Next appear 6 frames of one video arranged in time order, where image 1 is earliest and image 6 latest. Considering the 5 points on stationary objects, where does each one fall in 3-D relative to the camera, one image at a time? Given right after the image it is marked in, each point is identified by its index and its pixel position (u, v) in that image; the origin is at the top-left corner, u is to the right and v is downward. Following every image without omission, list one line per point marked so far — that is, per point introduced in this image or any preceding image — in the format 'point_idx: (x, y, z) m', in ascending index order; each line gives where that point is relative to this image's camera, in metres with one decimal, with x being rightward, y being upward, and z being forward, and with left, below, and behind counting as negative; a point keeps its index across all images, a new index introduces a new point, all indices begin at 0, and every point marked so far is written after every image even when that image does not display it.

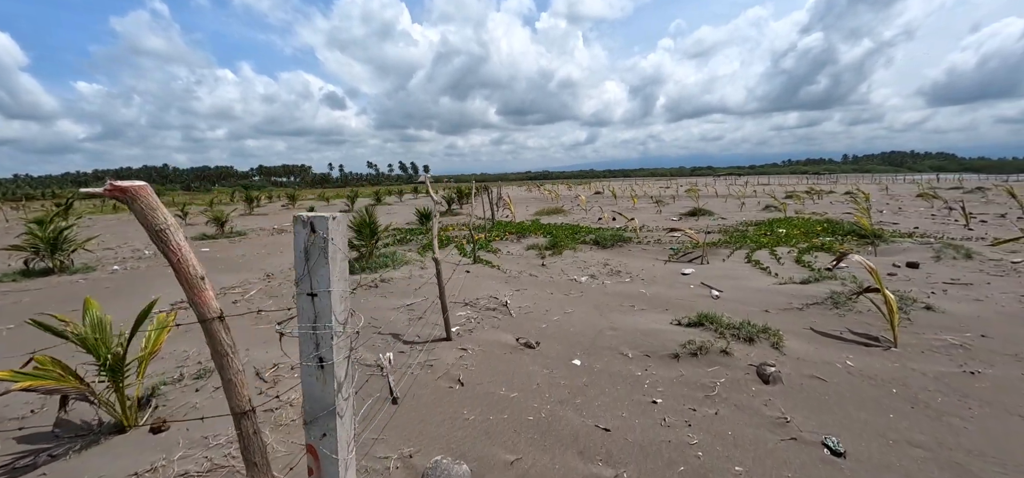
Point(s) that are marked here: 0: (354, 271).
0: (-3.2, -0.7, +8.4) m
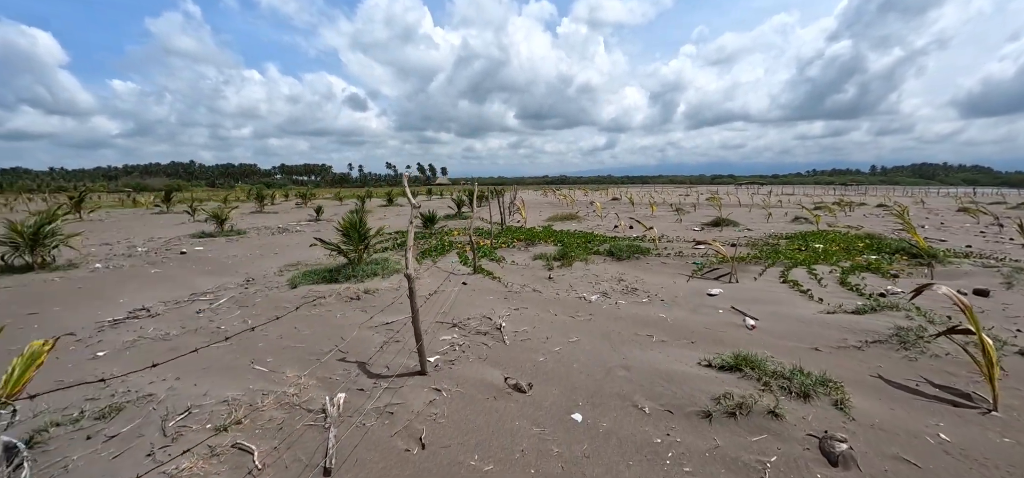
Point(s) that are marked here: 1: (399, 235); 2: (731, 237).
0: (-3.2, -0.8, +7.5) m
1: (-3.5, 0.0, +12.9) m
2: (+7.7, +0.1, +14.4) m
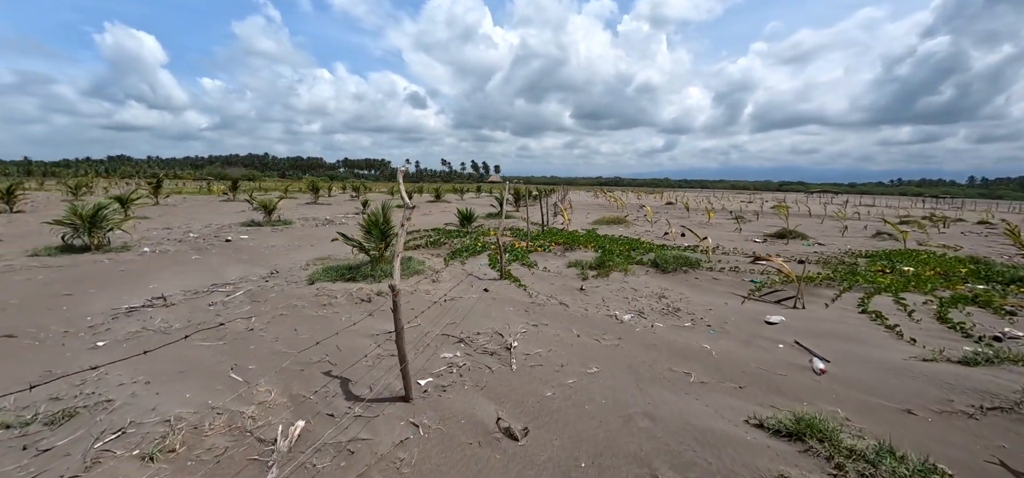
0: (-2.7, -0.7, +7.2) m
1: (-2.4, +0.1, +12.6) m
2: (+8.9, -0.4, +12.8) m
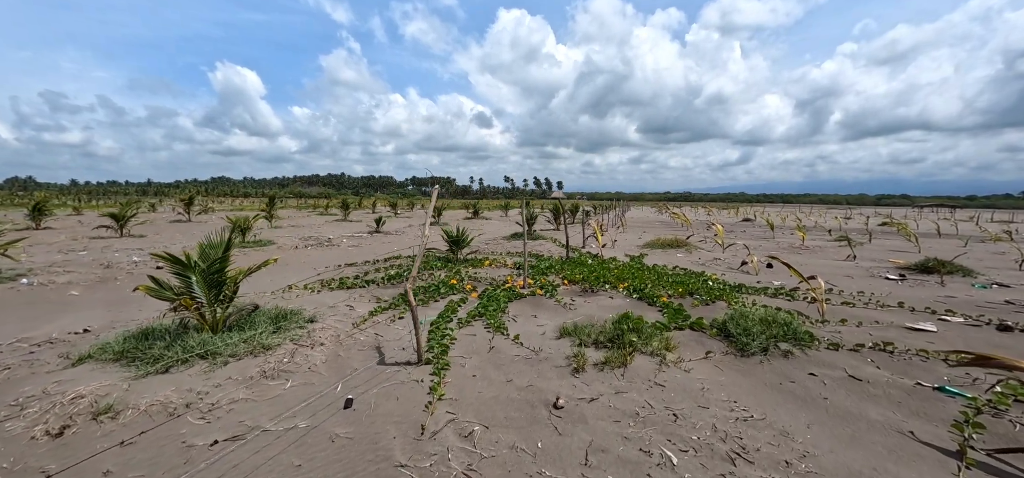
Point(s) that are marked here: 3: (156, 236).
0: (-3.6, -1.2, +3.9) m
1: (-2.5, -0.6, +9.2) m
2: (+8.7, -1.2, +7.7) m
3: (-14.5, +0.1, +16.8) m
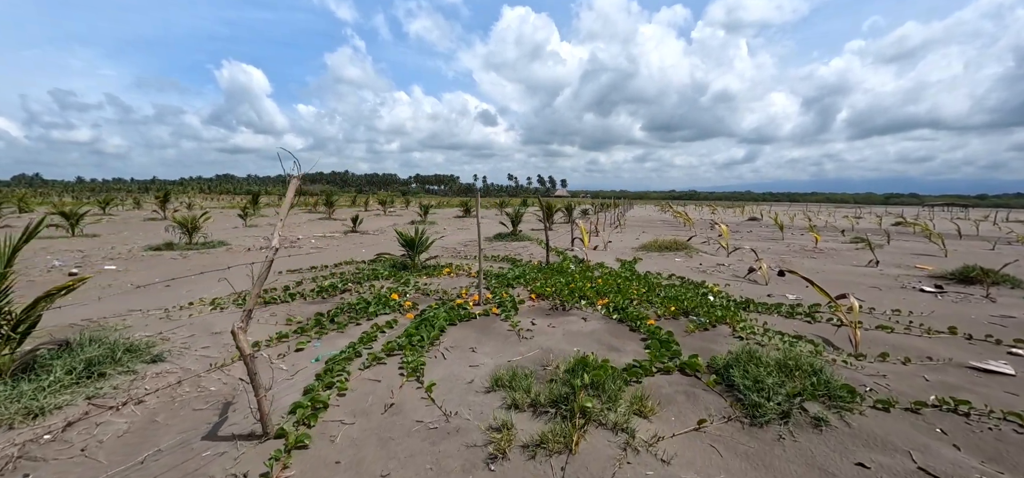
0: (-4.4, -1.3, +2.5) m
1: (-3.2, -0.7, +7.8) m
2: (+8.0, -1.3, +6.2) m
3: (-15.1, +0.2, +15.5) m
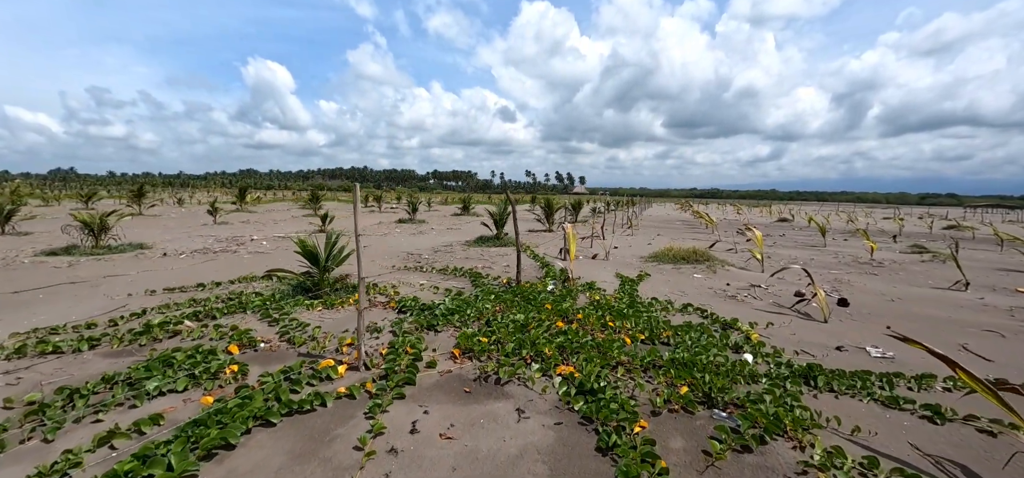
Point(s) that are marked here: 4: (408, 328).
0: (-5.4, -1.4, +0.3) m
1: (-4.0, -0.8, +5.5) m
2: (+7.1, -1.6, +3.4) m
3: (-15.6, +0.2, +13.7) m
4: (-1.1, -1.1, +4.7) m
